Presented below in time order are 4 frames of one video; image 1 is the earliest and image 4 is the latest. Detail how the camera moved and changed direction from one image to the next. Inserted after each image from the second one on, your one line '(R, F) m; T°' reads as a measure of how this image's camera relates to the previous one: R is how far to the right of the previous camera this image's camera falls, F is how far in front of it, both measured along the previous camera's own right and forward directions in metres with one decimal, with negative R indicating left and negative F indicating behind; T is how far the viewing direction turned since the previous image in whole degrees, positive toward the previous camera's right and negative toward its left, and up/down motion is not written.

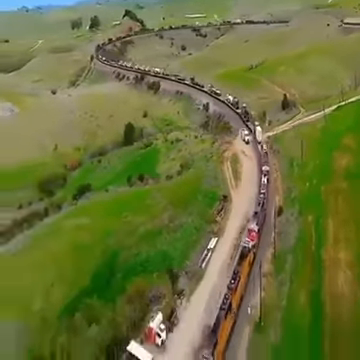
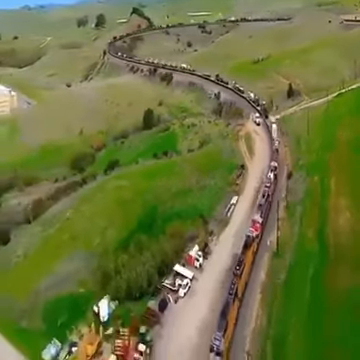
(-2.3, -7.3) m; 0°
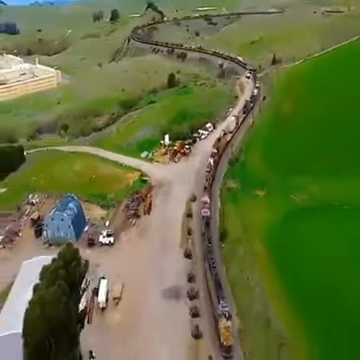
(-2.2, -33.3) m; -1°
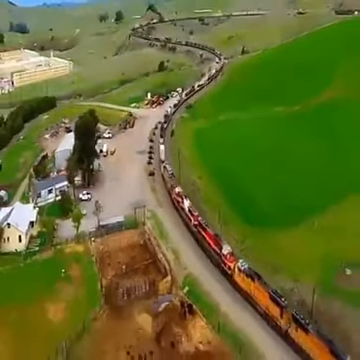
(+4.8, -31.2) m; 0°
